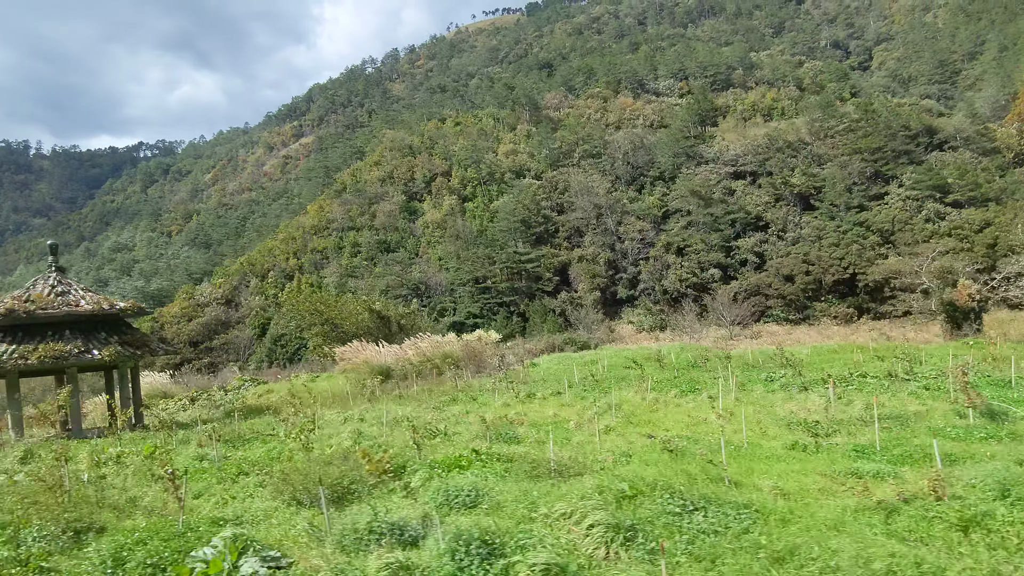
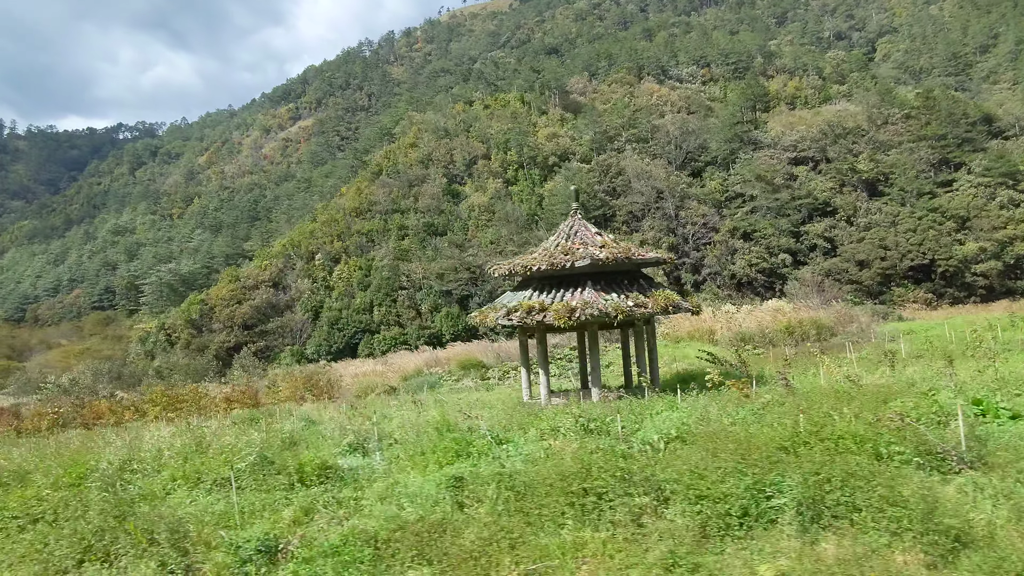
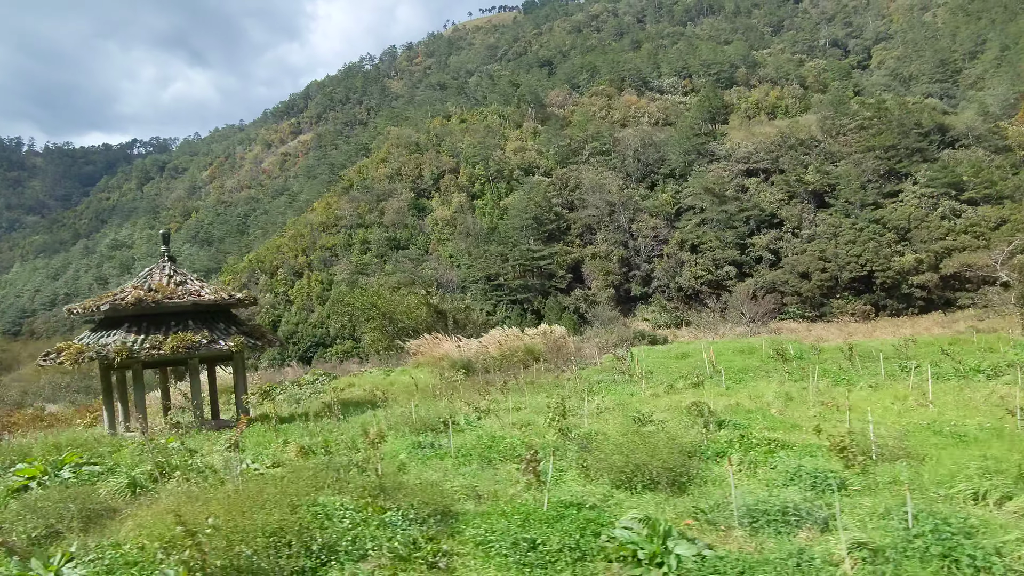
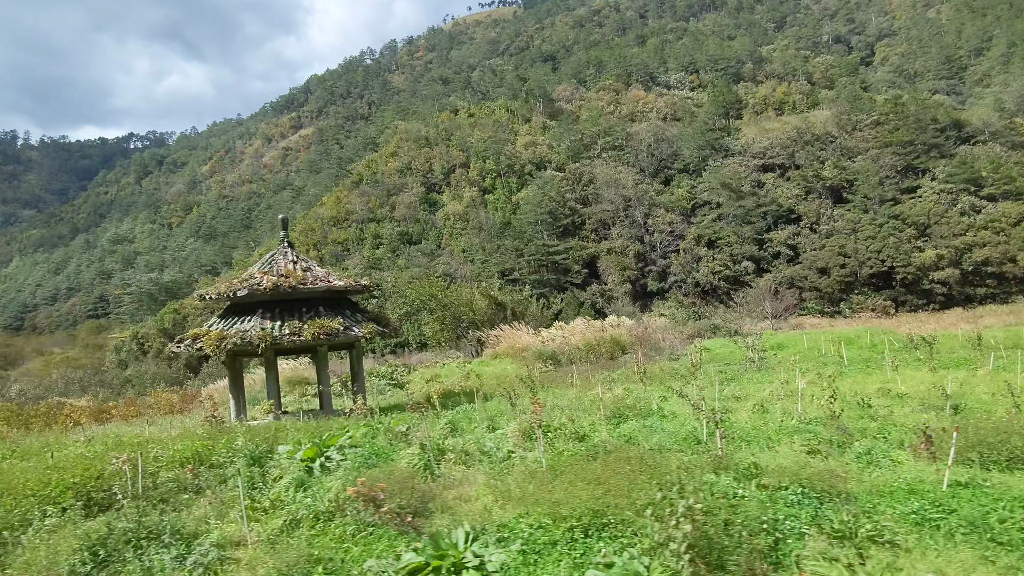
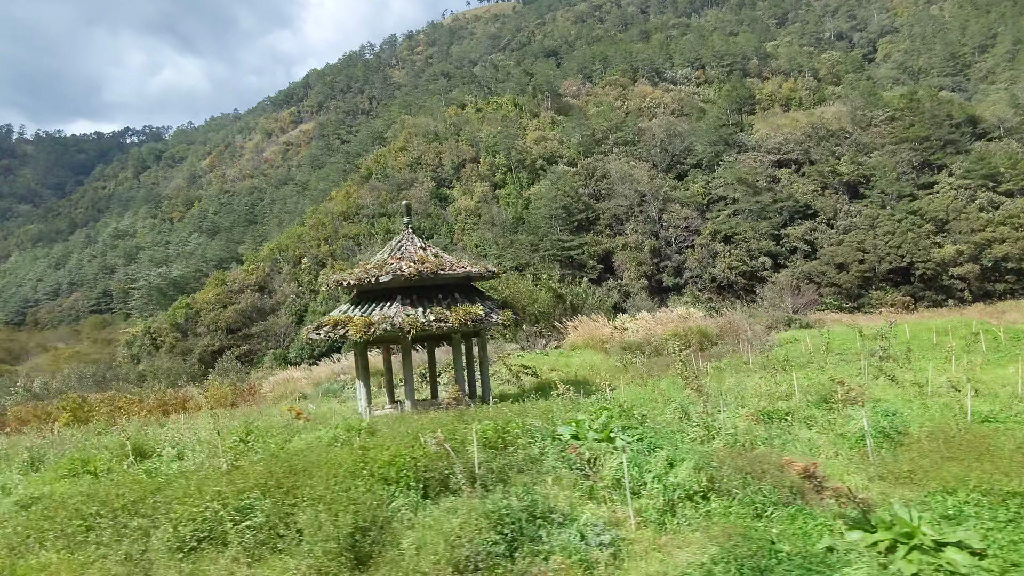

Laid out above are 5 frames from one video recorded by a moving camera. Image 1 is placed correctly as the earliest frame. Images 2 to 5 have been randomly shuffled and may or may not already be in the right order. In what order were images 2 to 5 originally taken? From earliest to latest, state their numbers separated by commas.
3, 4, 5, 2
